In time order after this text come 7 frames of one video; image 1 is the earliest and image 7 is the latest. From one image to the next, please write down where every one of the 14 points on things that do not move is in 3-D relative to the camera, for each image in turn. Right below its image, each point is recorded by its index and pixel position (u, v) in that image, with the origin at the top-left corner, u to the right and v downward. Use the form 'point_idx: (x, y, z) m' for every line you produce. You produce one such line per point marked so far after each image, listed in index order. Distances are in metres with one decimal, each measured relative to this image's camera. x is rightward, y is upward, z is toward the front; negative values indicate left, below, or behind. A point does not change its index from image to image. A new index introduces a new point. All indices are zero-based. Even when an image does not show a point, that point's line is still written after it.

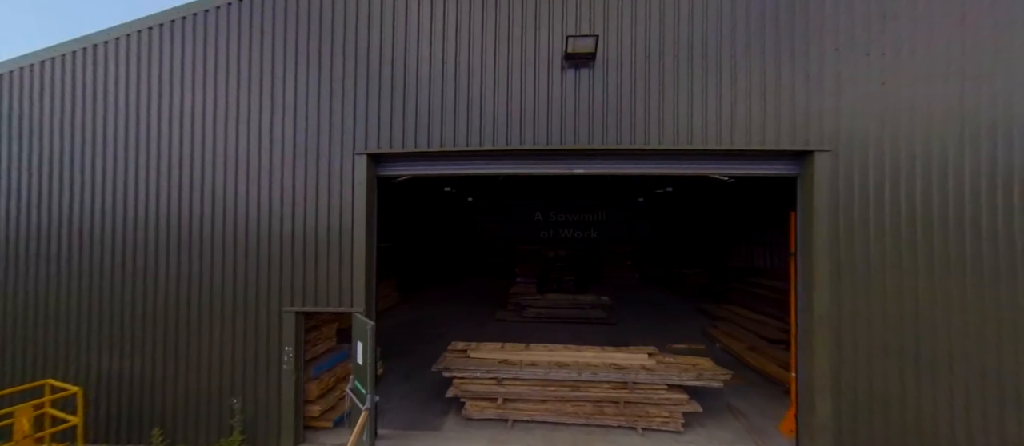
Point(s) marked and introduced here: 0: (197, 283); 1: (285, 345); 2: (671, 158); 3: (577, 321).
0: (-3.5, -0.7, +3.7) m
1: (-2.5, -1.3, +3.6) m
2: (+1.7, +0.7, +3.6) m
3: (+1.7, -2.5, +8.7) m
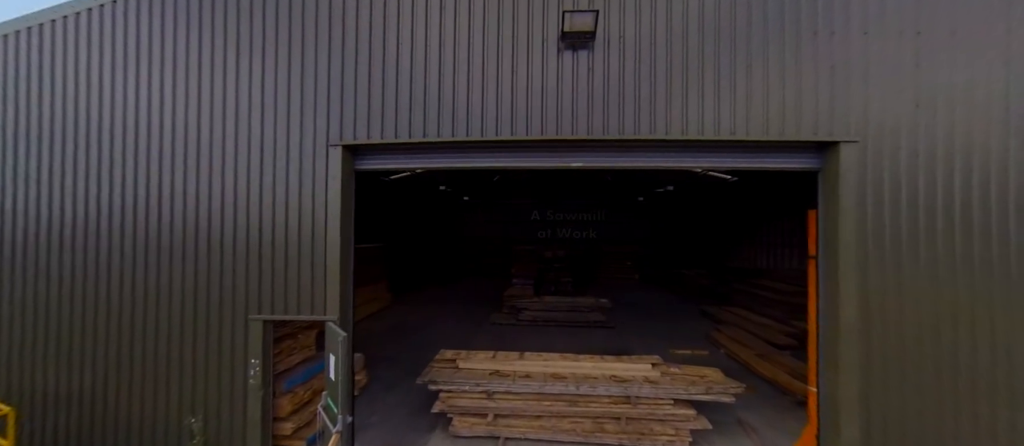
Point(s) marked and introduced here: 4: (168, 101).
0: (-3.6, -0.6, +3.4) m
1: (-2.5, -1.3, +3.3) m
2: (+1.6, +0.7, +3.2) m
3: (+1.6, -2.5, +8.4) m
4: (-3.5, +1.2, +3.4) m
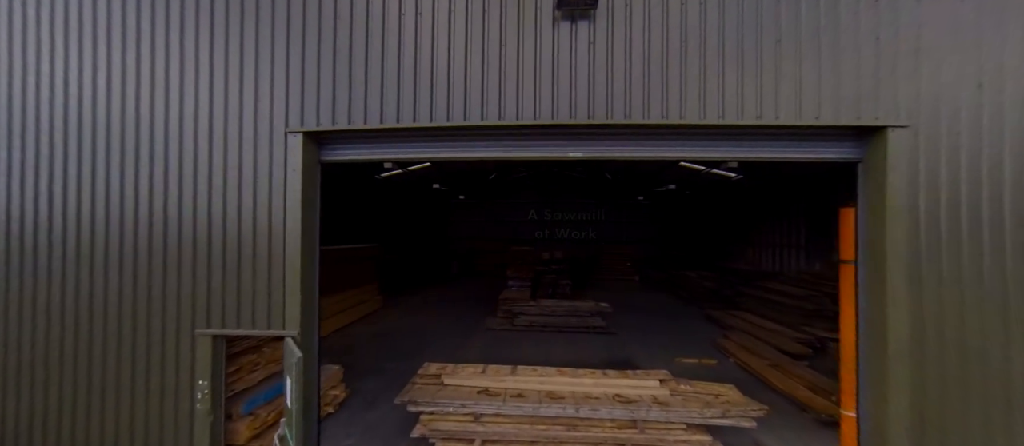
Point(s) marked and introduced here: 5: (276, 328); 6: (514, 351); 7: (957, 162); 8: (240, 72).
0: (-3.7, -0.6, +2.9) m
1: (-2.6, -1.3, +2.8) m
2: (+1.5, +0.7, +2.8) m
3: (+1.5, -2.5, +7.9) m
4: (-3.6, +1.3, +3.0) m
5: (-2.0, -0.9, +2.8) m
6: (0.0, -2.5, +6.6) m
7: (+3.1, +0.4, +2.4) m
8: (-2.3, +1.3, +2.9) m
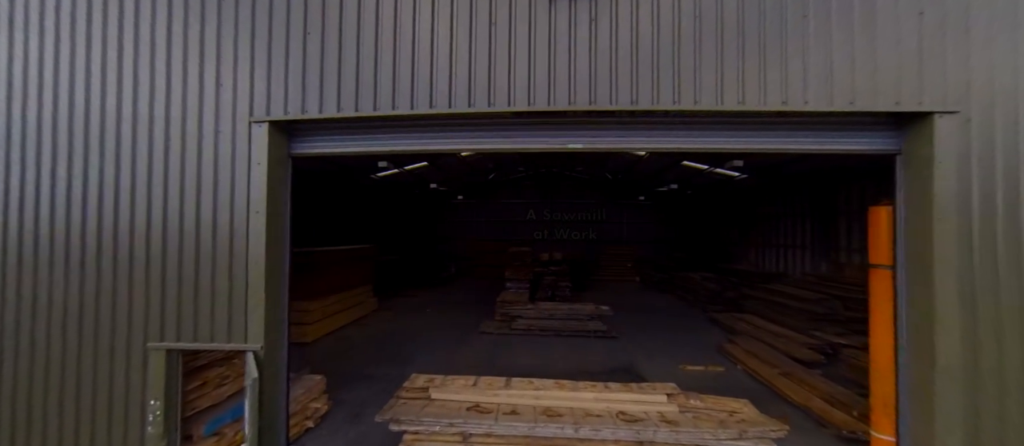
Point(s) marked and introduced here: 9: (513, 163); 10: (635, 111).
0: (-3.8, -0.6, +2.6) m
1: (-2.7, -1.3, +2.5) m
2: (+1.4, +0.7, +2.5) m
3: (+1.4, -2.5, +7.6) m
4: (-3.6, +1.3, +2.6) m
5: (-2.0, -0.9, +2.5) m
6: (0.0, -2.5, +6.3) m
7: (+3.1, +0.4, +2.1) m
8: (-2.4, +1.3, +2.6) m
9: (+0.1, +2.5, +14.0) m
10: (+0.9, +0.8, +2.3) m
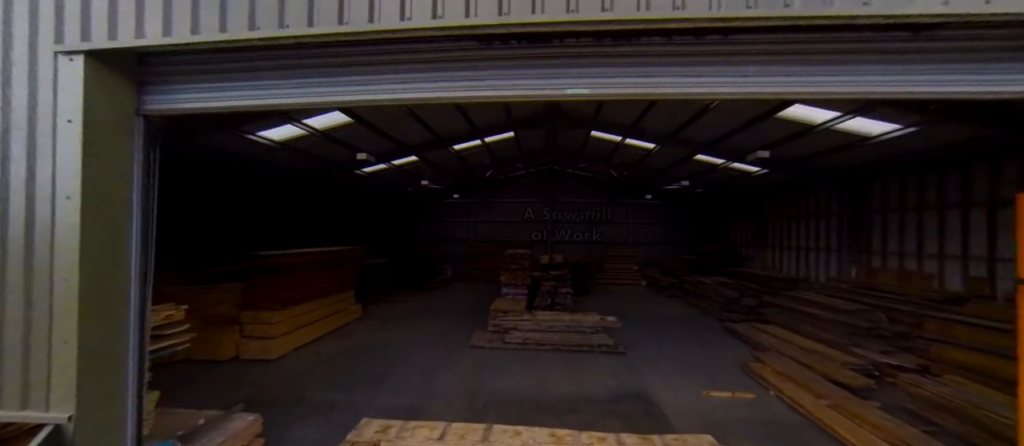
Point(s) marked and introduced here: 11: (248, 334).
0: (-3.9, -0.6, +1.7) m
1: (-2.9, -1.3, +1.6) m
2: (+1.3, +0.7, +1.5) m
3: (+1.3, -2.5, +6.6) m
4: (-3.8, +1.3, +1.7) m
5: (-2.2, -0.8, +1.5) m
6: (-0.2, -2.5, +5.4) m
7: (+2.9, +0.5, +1.1) m
8: (-2.6, +1.3, +1.6) m
9: (0.0, +2.5, +13.0) m
10: (+0.7, +0.8, +1.4) m
11: (-4.5, -1.9, +5.8) m
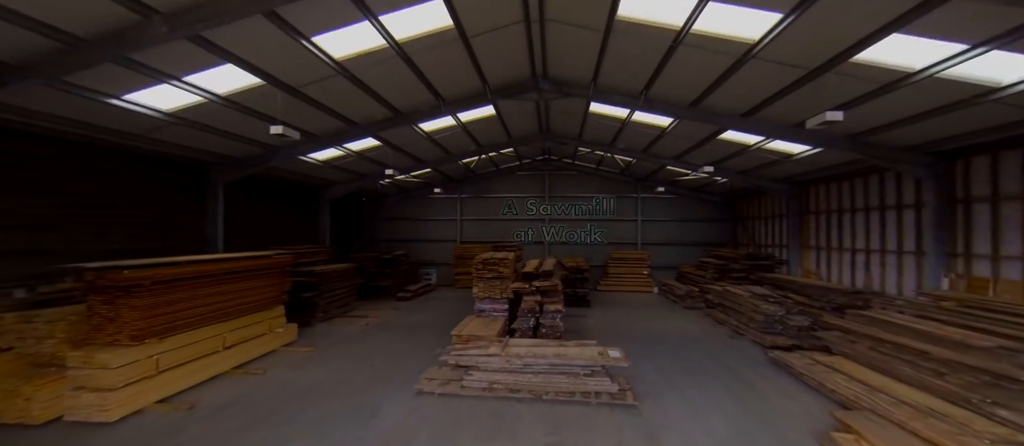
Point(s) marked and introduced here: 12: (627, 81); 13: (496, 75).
0: (-4.5, -0.6, -0.2) m
1: (-3.5, -1.2, -0.3) m
2: (+0.7, +0.8, -0.4) m
3: (+0.7, -2.4, +4.7) m
4: (-4.4, +1.3, -0.1) m
5: (-2.8, -0.8, -0.3) m
6: (-0.7, -2.4, +3.4) m
7: (+2.3, +0.6, -0.9) m
8: (-3.2, +1.4, -0.2) m
9: (-0.5, +2.6, +11.1) m
10: (+0.1, +0.9, -0.5) m
11: (-5.1, -1.9, +3.9) m
12: (+2.2, +2.8, +6.5) m
13: (-0.3, +3.0, +6.8) m
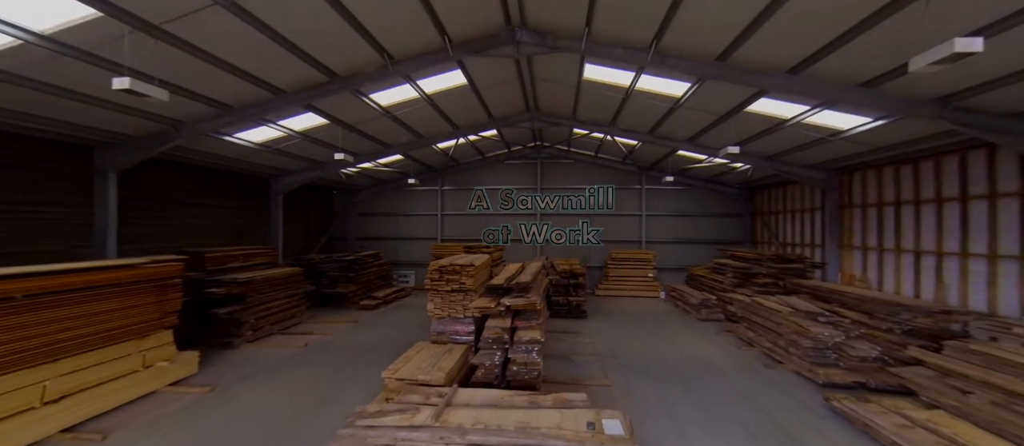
0: (-5.1, -0.6, -1.8) m
1: (-4.0, -1.3, -2.0) m
2: (+0.1, +0.8, -2.1) m
3: (+0.2, -2.4, +3.0) m
4: (-5.0, +1.3, -1.8) m
5: (-3.3, -0.8, -2.0) m
6: (-1.2, -2.4, +1.8) m
7: (+1.7, +0.5, -2.6) m
8: (-3.7, +1.3, -1.9) m
9: (-1.0, +2.7, +9.4) m
10: (-0.5, +0.9, -2.2) m
11: (-5.6, -1.9, +2.3) m
12: (+1.7, +2.8, +4.8) m
13: (-0.8, +3.1, +5.1) m
